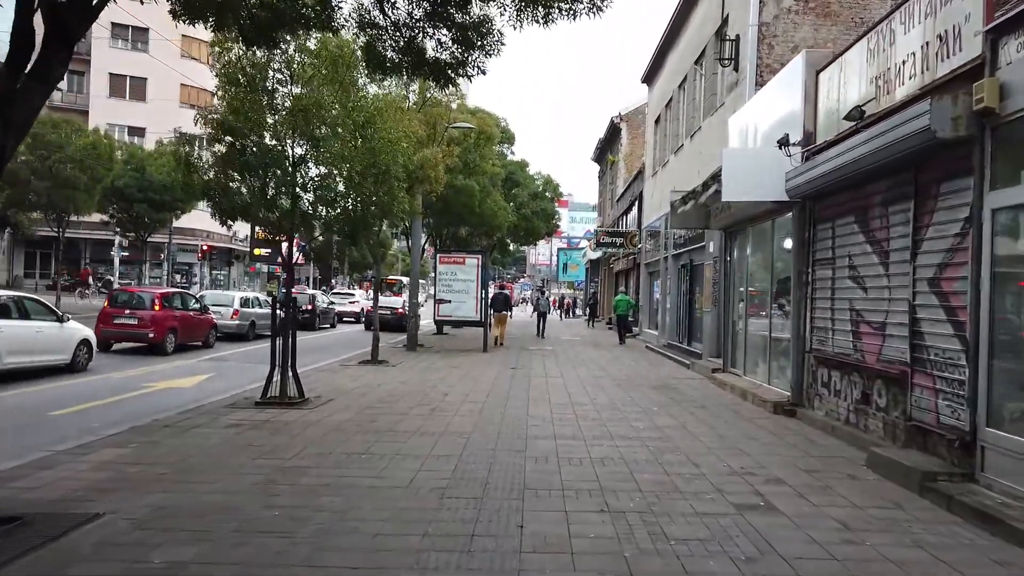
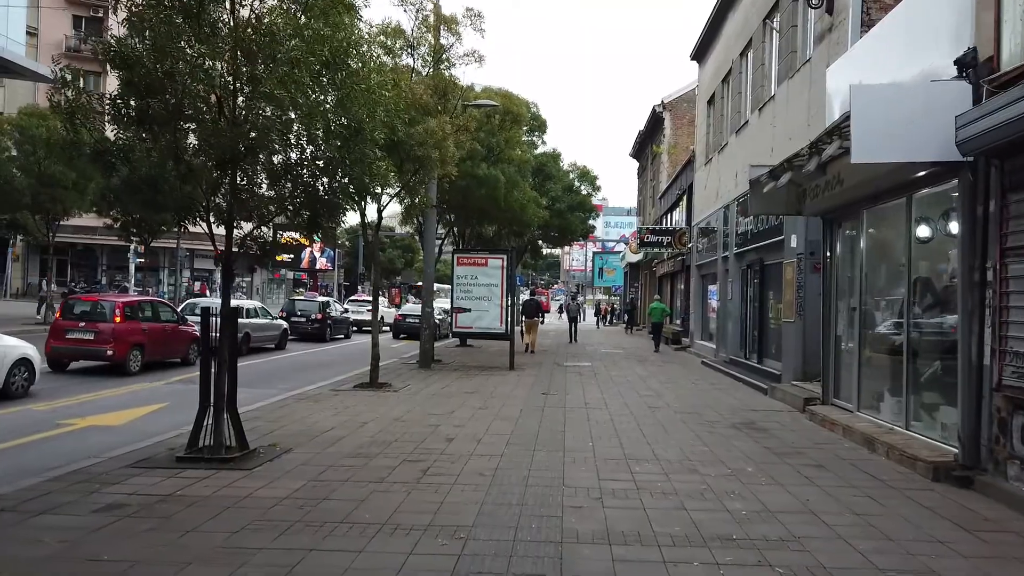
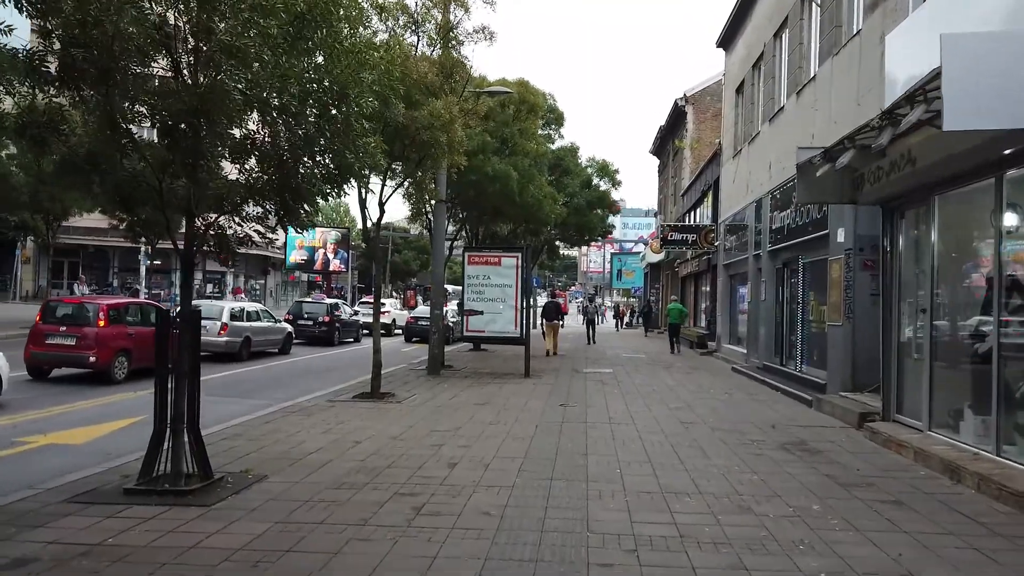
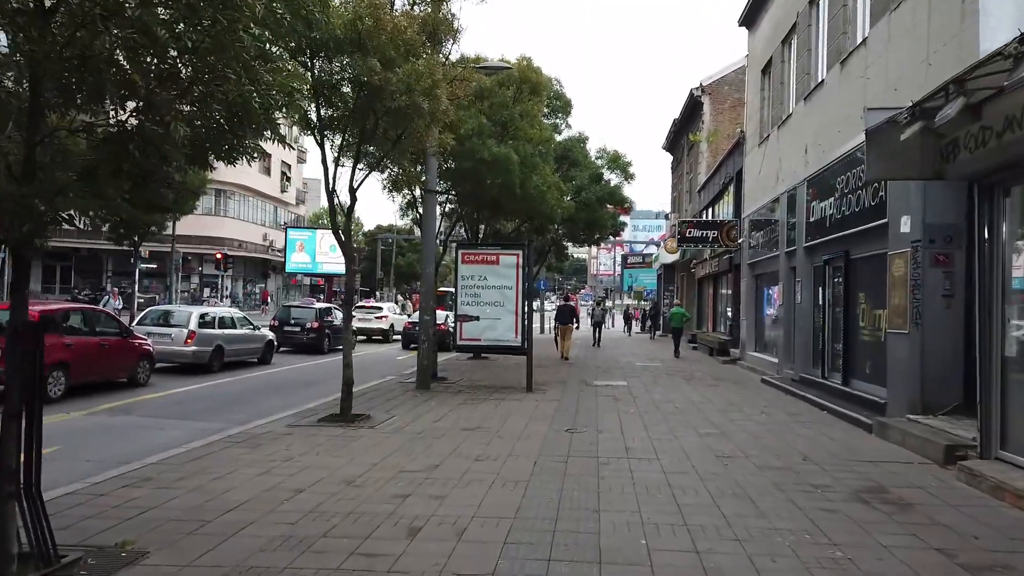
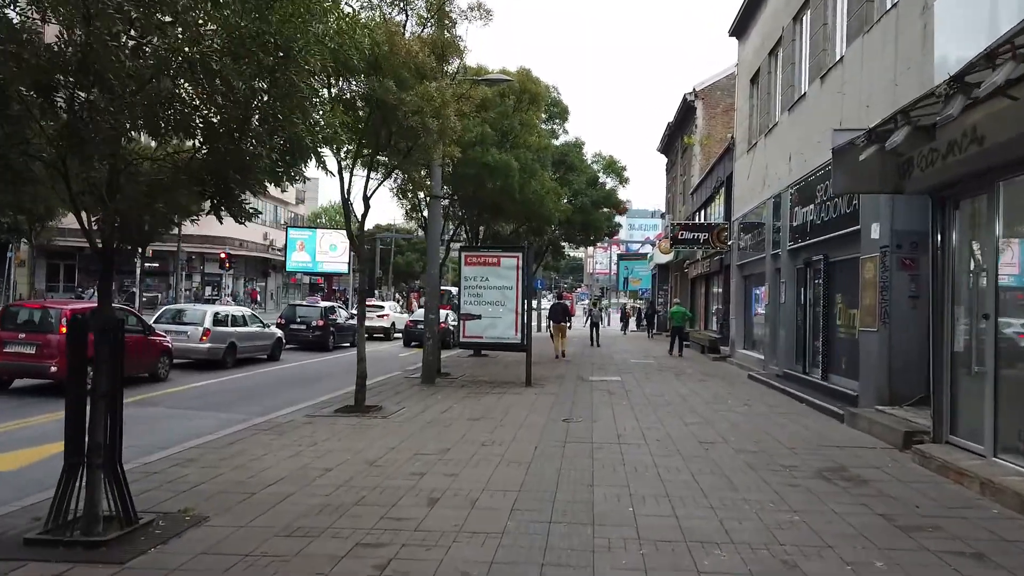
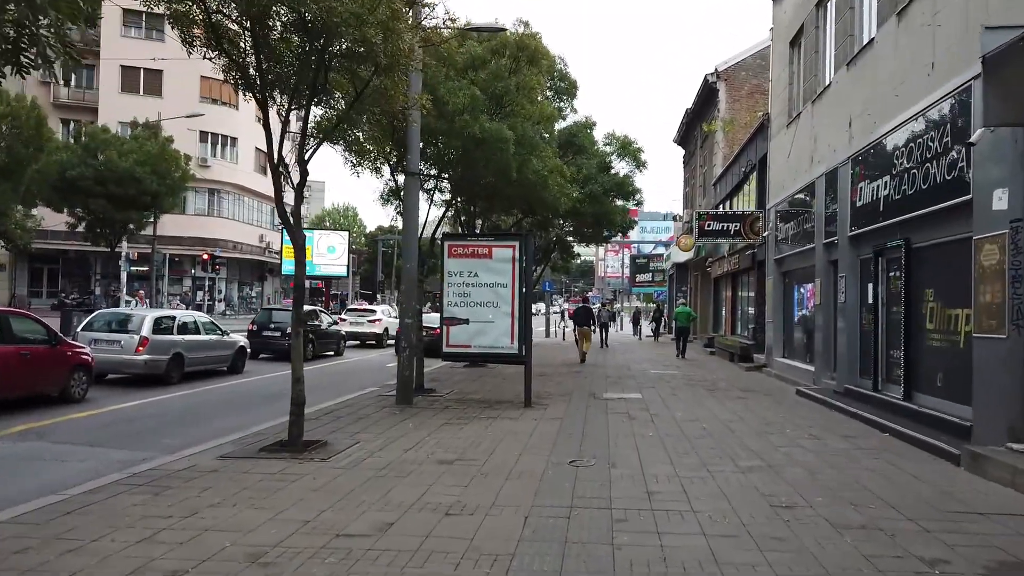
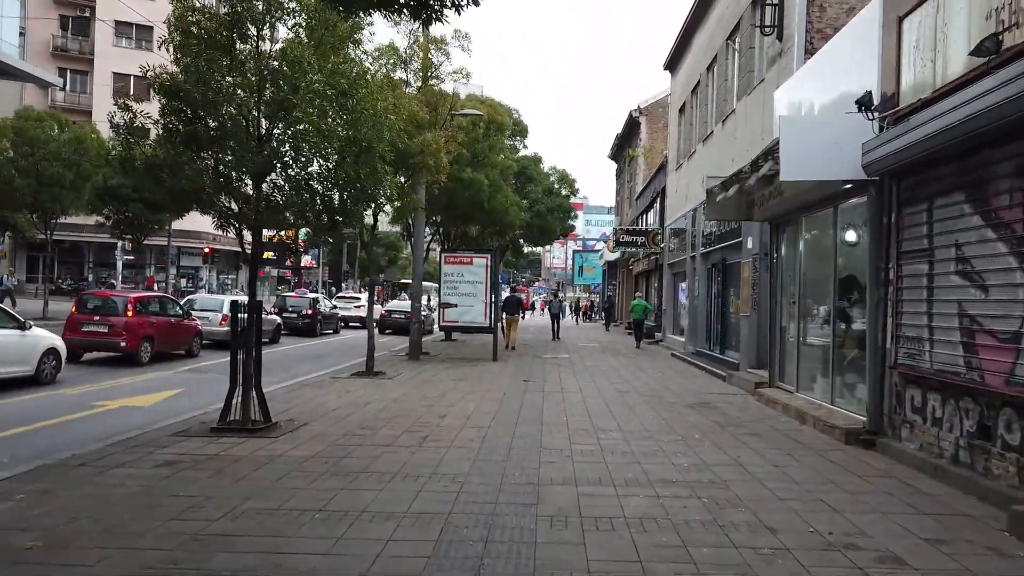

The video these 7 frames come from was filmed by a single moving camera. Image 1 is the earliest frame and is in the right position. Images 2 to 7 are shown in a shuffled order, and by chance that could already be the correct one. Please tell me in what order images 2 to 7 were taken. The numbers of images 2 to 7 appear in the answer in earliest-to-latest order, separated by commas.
7, 2, 3, 5, 4, 6
